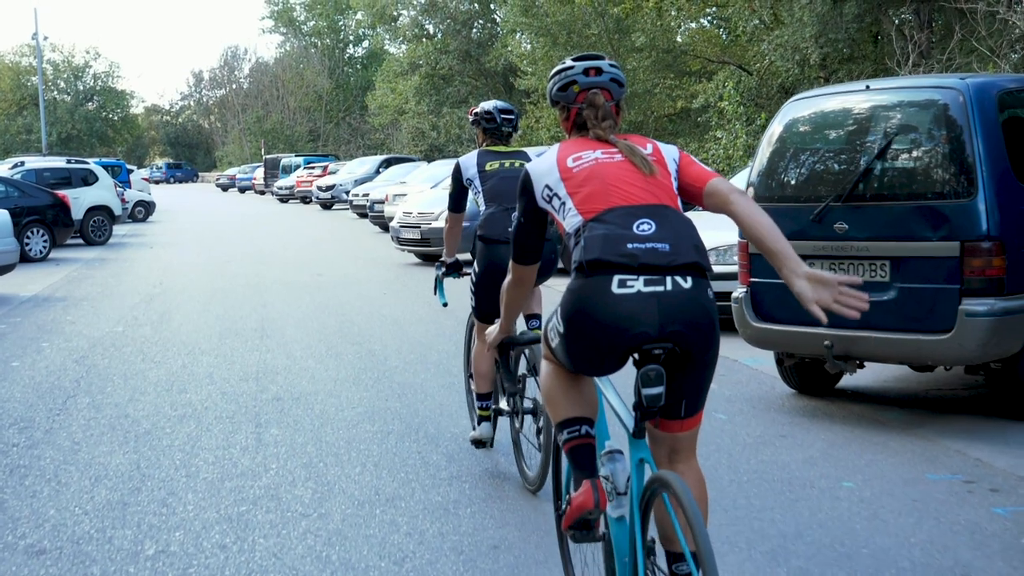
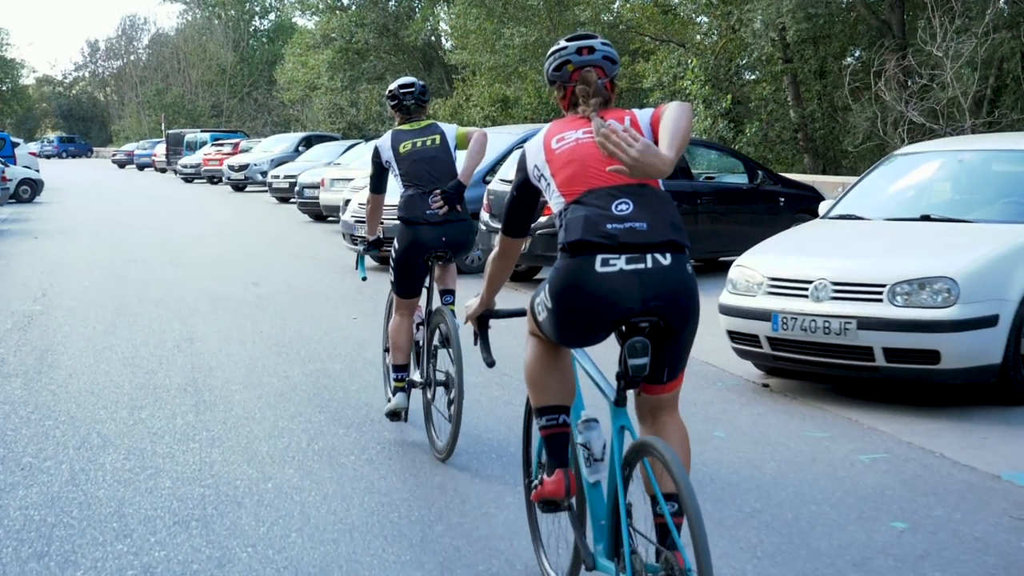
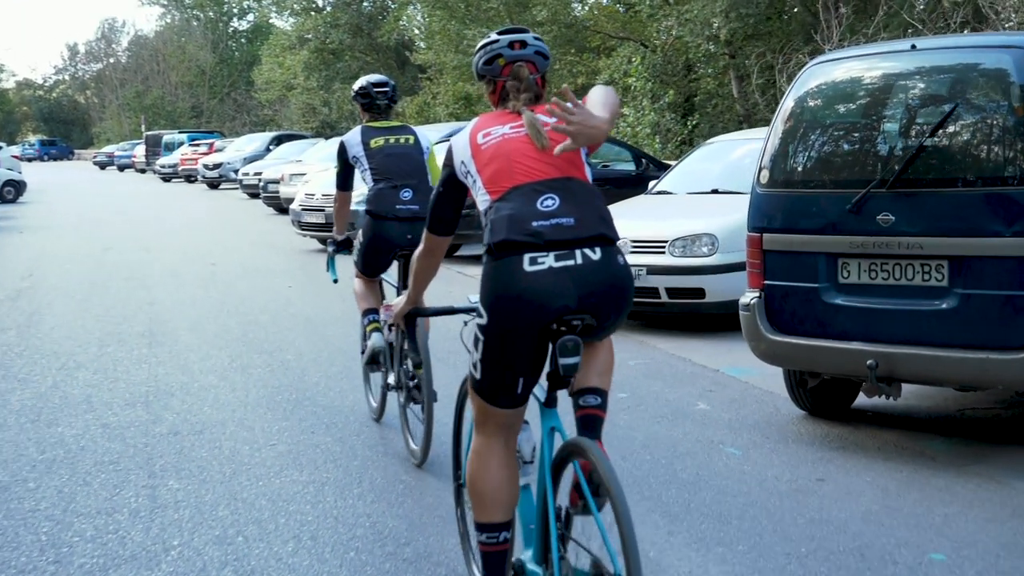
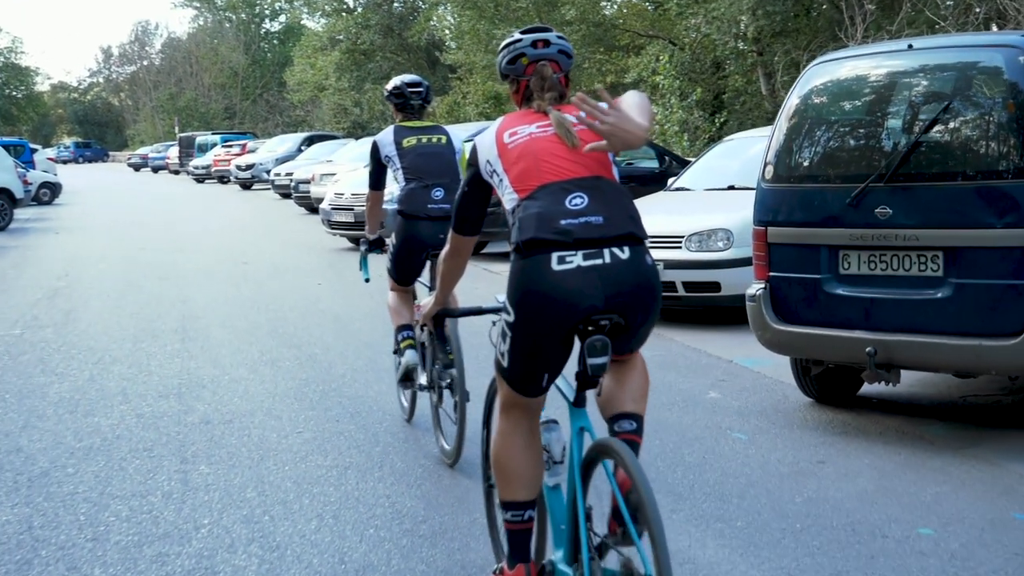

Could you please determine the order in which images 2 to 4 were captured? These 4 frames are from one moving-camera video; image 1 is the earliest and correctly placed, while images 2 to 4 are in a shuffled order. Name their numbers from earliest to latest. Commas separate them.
4, 3, 2
